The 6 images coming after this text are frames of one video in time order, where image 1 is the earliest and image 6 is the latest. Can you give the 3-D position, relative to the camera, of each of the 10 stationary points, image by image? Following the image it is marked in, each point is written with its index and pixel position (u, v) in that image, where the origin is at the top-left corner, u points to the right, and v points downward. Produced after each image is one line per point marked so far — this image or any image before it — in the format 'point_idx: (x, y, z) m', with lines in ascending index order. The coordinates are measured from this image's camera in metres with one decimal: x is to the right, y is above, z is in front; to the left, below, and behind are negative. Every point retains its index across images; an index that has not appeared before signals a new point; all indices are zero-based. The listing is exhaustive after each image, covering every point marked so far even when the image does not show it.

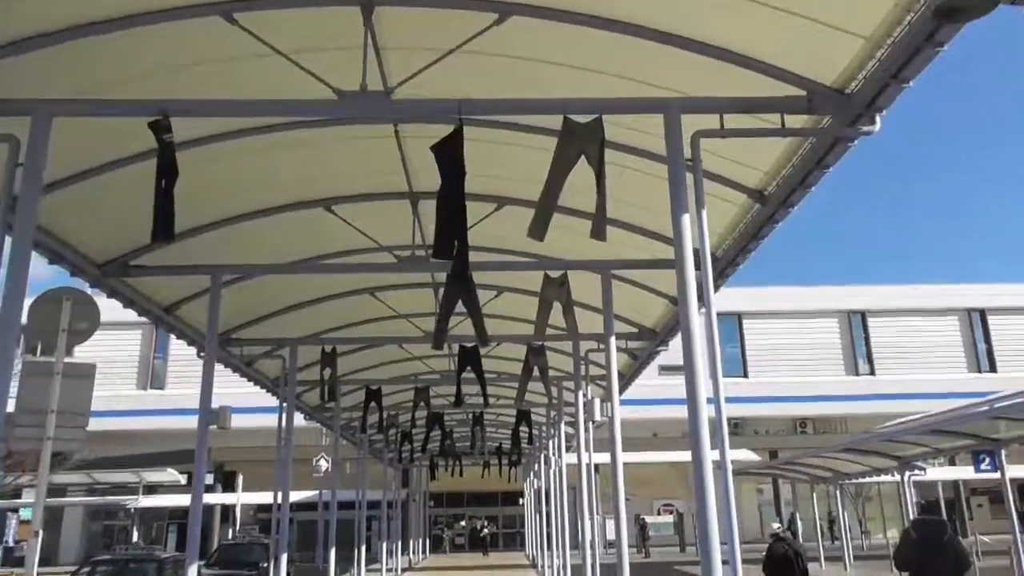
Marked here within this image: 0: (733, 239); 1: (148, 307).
0: (+2.4, +0.5, +8.9) m
1: (-4.7, -0.3, +10.8) m
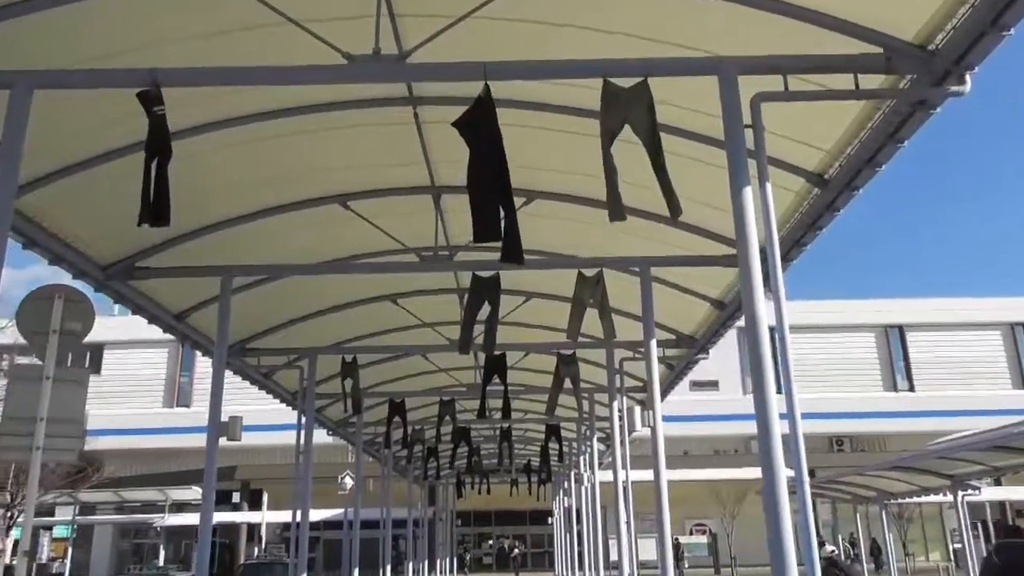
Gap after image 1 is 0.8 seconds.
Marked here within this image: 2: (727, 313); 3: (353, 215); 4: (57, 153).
0: (+2.7, +0.6, +8.1) m
1: (-4.3, -0.3, +10.2) m
2: (+2.8, -0.3, +10.9) m
3: (-1.8, +0.8, +9.4) m
4: (-3.8, +1.1, +7.0) m
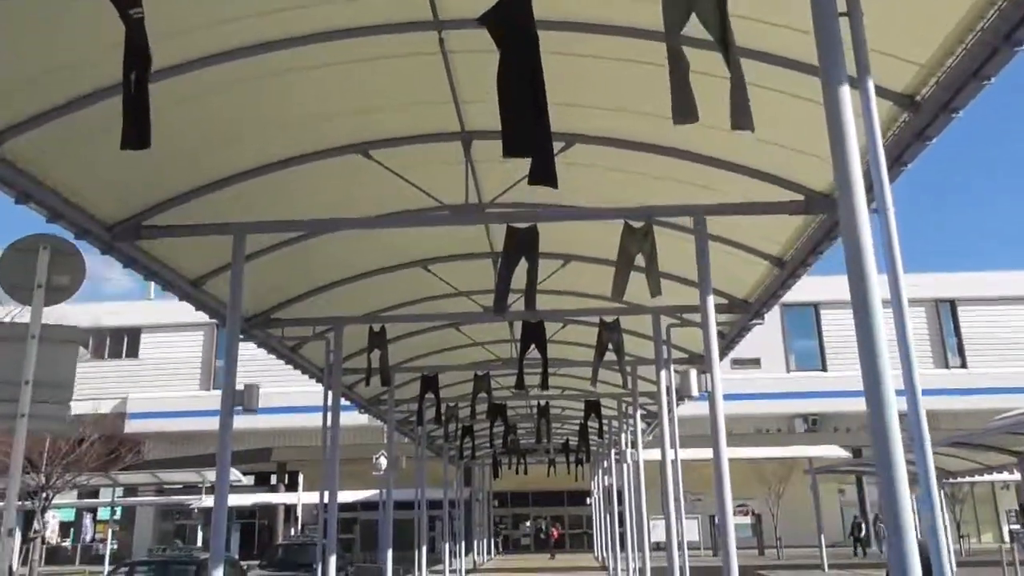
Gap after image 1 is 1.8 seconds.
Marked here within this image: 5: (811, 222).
0: (+3.0, +1.0, +7.2) m
1: (-3.9, +0.1, +9.5) m
2: (+3.3, +0.2, +10.0) m
3: (-1.4, +1.3, +8.6) m
4: (-3.5, +1.5, +6.3) m
5: (+3.2, +0.7, +8.9) m
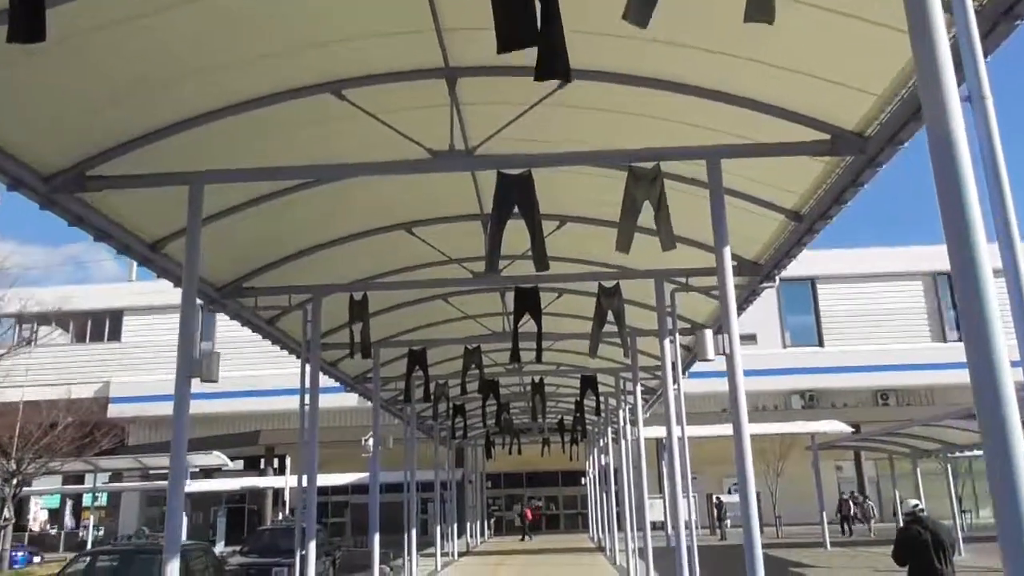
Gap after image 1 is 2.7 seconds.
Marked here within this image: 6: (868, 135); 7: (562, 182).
0: (+2.9, +1.4, +6.3) m
1: (-4.0, +0.5, +8.6) m
2: (+3.2, +0.7, +9.1) m
3: (-1.5, +1.7, +7.6) m
4: (-3.6, +1.8, +5.3) m
5: (+3.1, +1.1, +8.0) m
6: (+3.1, +1.3, +7.2) m
7: (+0.6, +1.2, +9.7) m
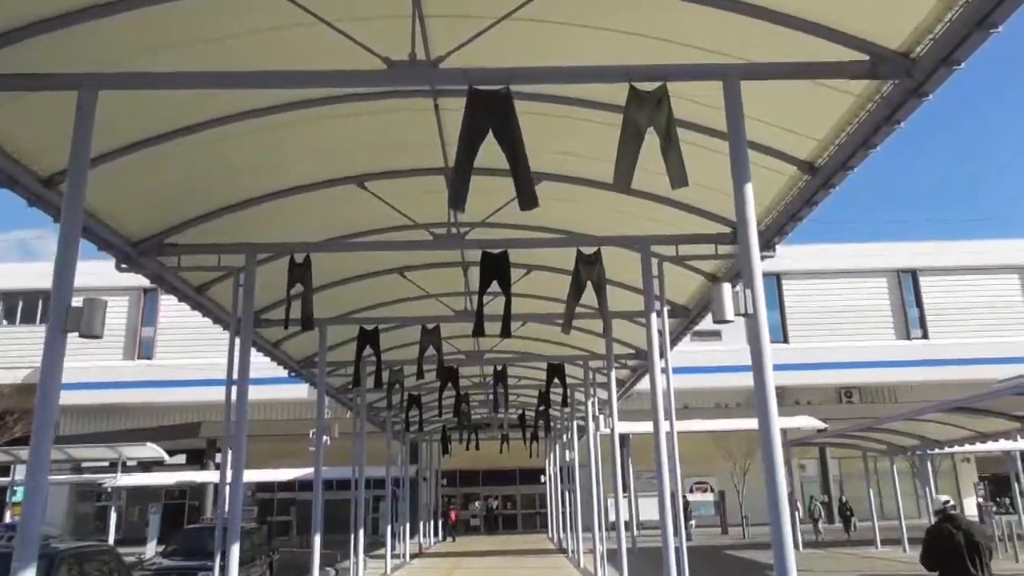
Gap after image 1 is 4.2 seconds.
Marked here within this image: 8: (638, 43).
0: (+2.8, +1.8, +5.1) m
1: (-4.2, +1.0, +7.0) m
2: (+2.9, +1.0, +7.9) m
3: (-1.7, +2.1, +6.2) m
4: (-3.6, +2.3, +3.8) m
5: (+2.9, +1.5, +6.8) m
6: (+2.9, +1.7, +5.9) m
7: (+0.3, +1.6, +8.3) m
8: (+1.0, +2.0, +6.8) m
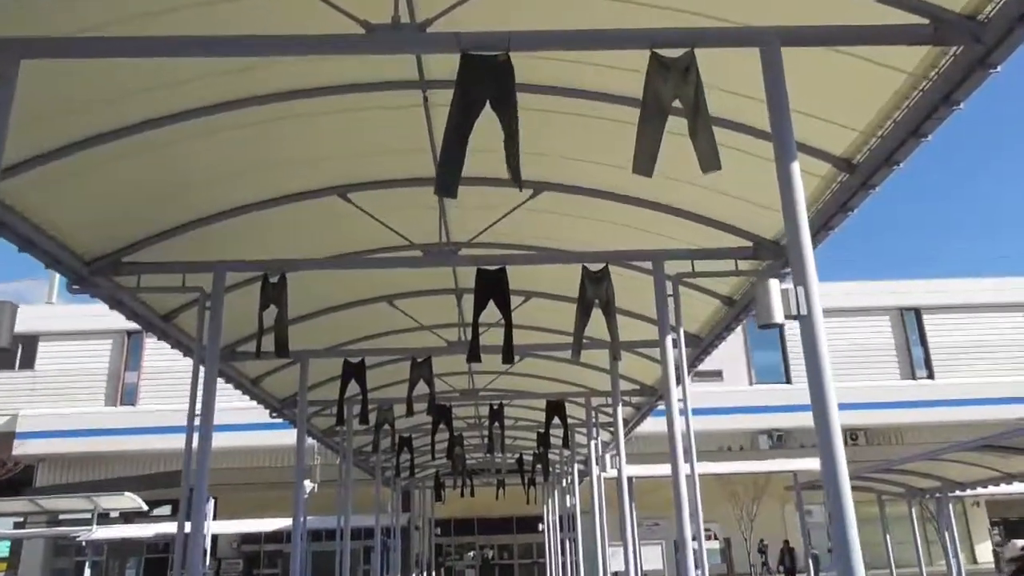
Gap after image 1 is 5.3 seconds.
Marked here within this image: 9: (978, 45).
0: (+2.8, +1.8, +4.2) m
1: (-4.2, +0.9, +6.0) m
2: (+2.9, +0.9, +7.0) m
3: (-1.7, +2.0, +5.3) m
4: (-3.6, +2.4, +2.9) m
5: (+2.9, +1.4, +5.9) m
6: (+2.9, +1.6, +5.1) m
7: (+0.3, +1.5, +7.5) m
8: (+1.0, +1.9, +5.9) m
9: (+2.9, +1.5, +5.1) m
